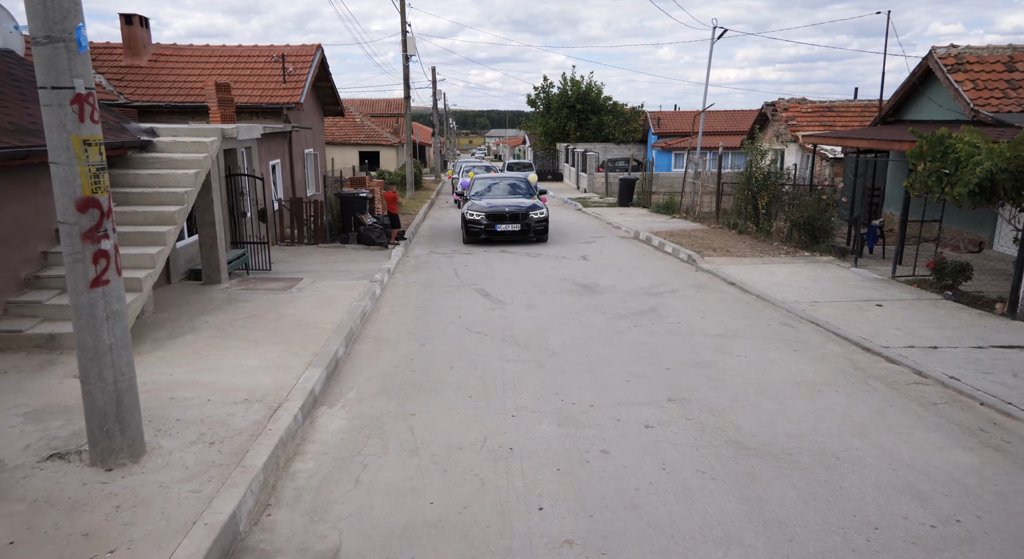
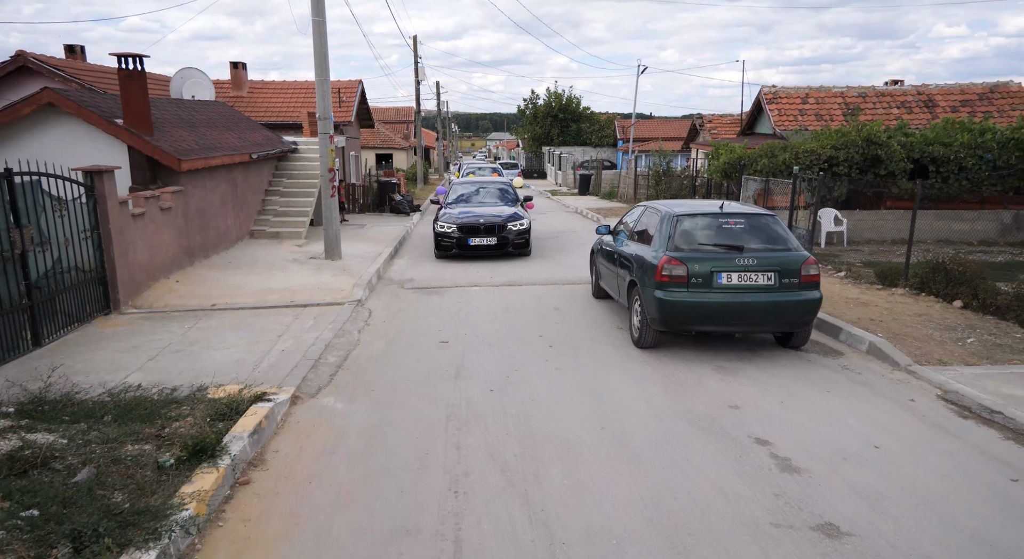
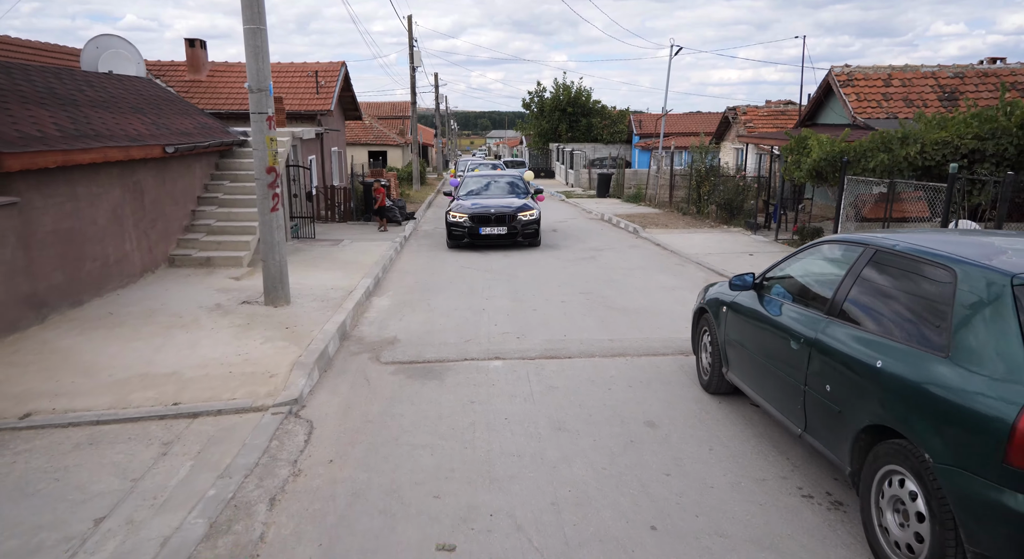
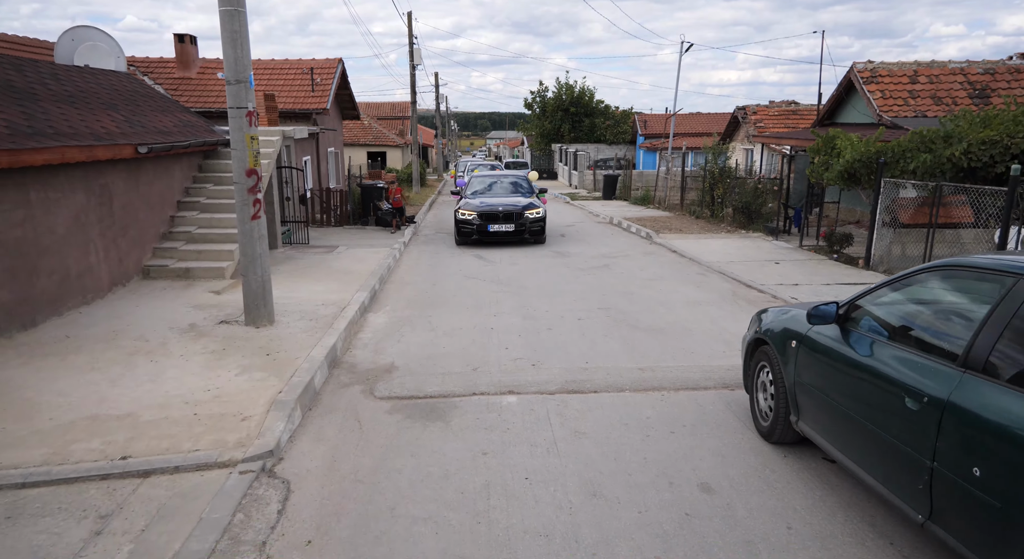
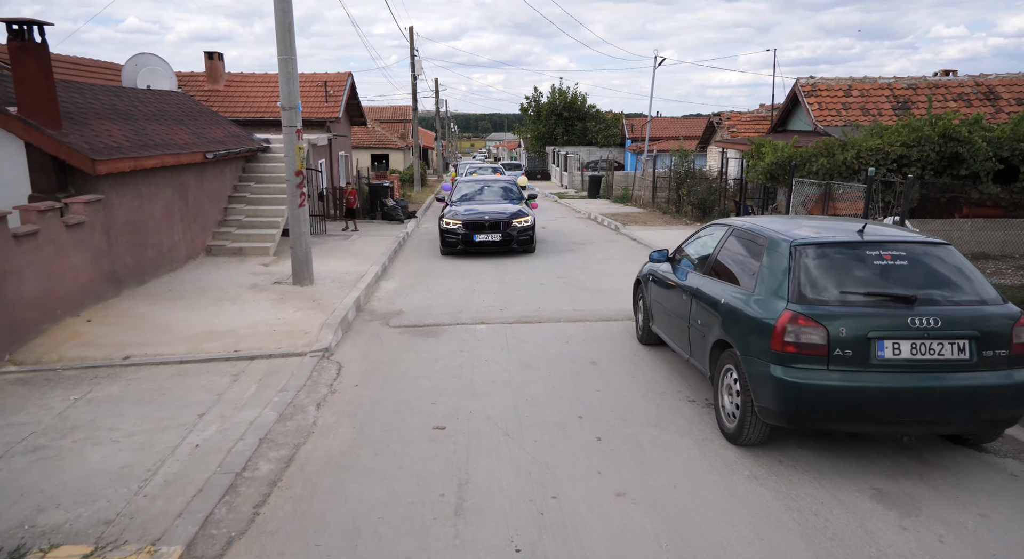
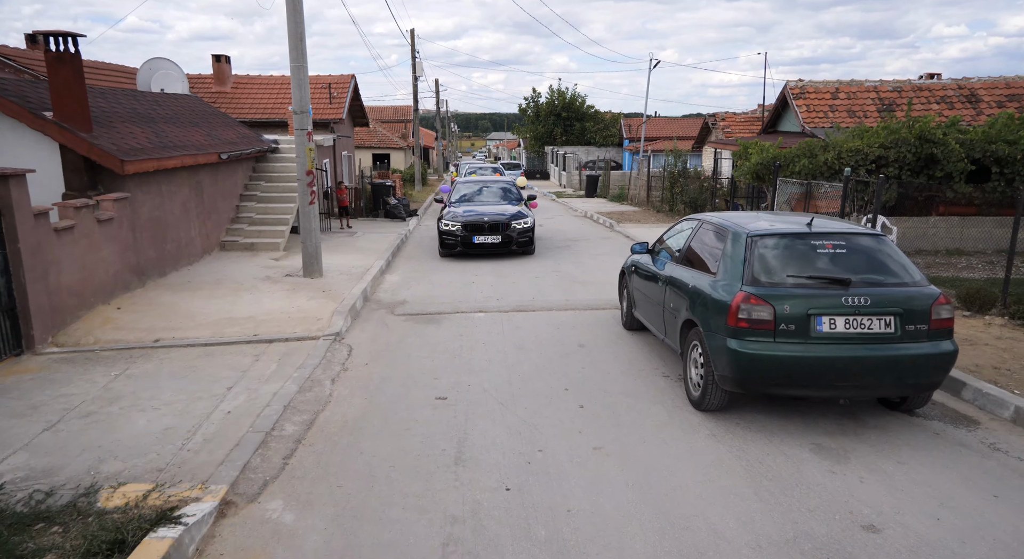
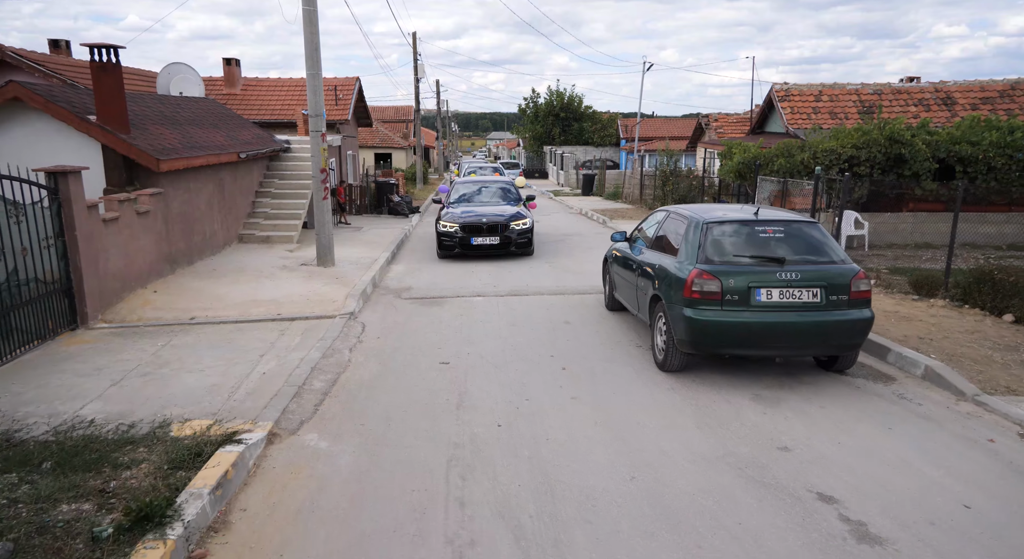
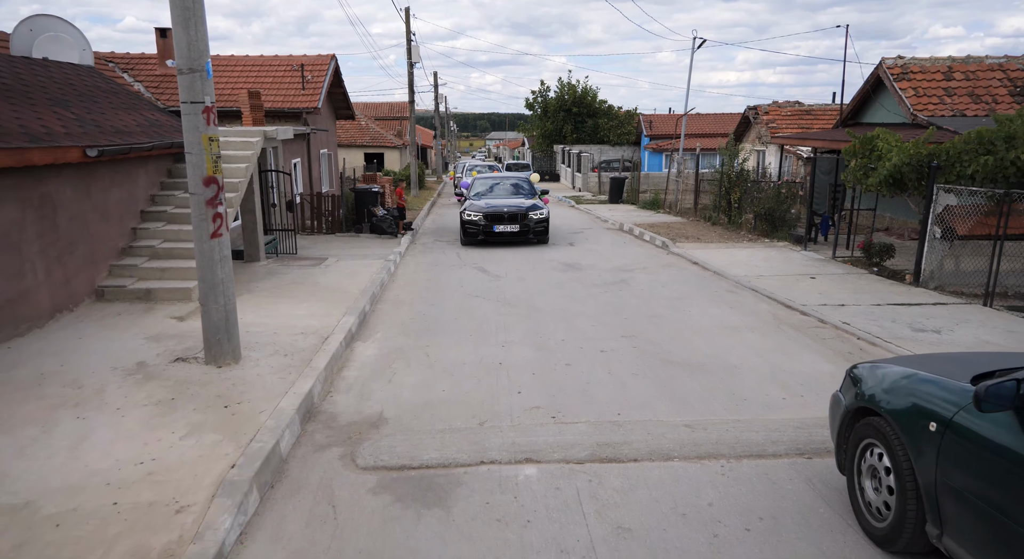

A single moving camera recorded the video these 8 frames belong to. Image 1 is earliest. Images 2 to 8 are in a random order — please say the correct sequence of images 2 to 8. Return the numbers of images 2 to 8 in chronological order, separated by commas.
8, 4, 3, 5, 6, 7, 2
